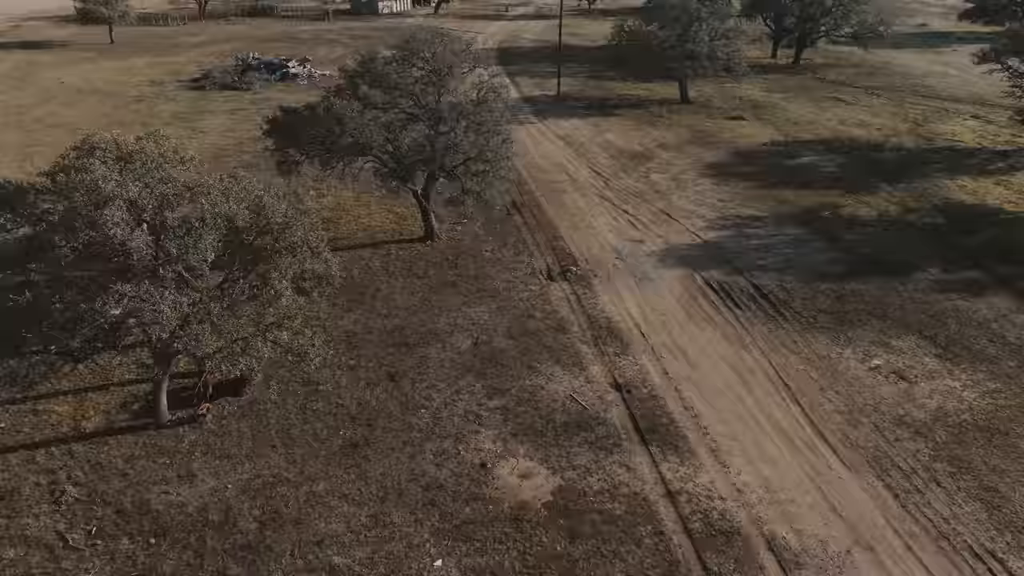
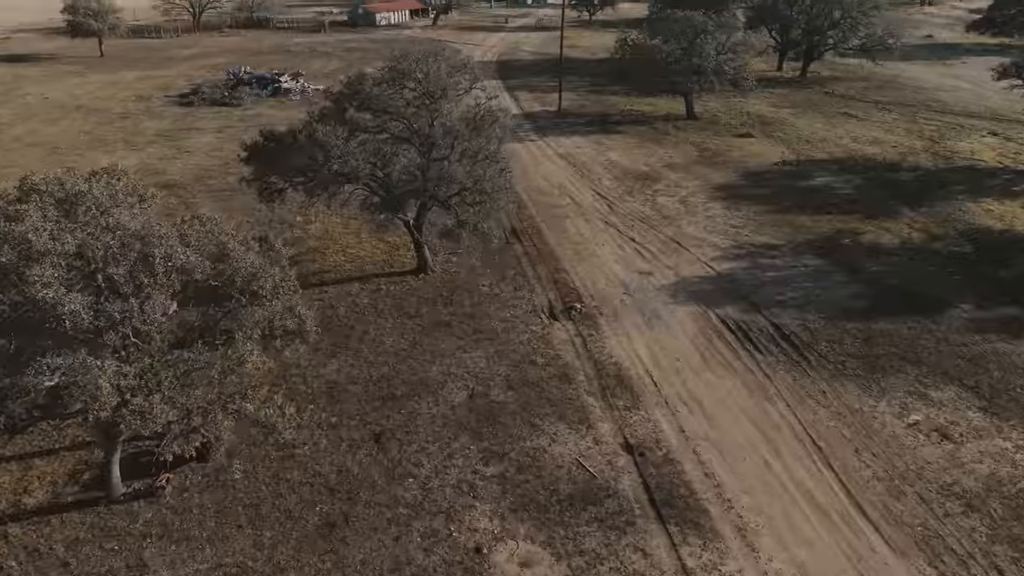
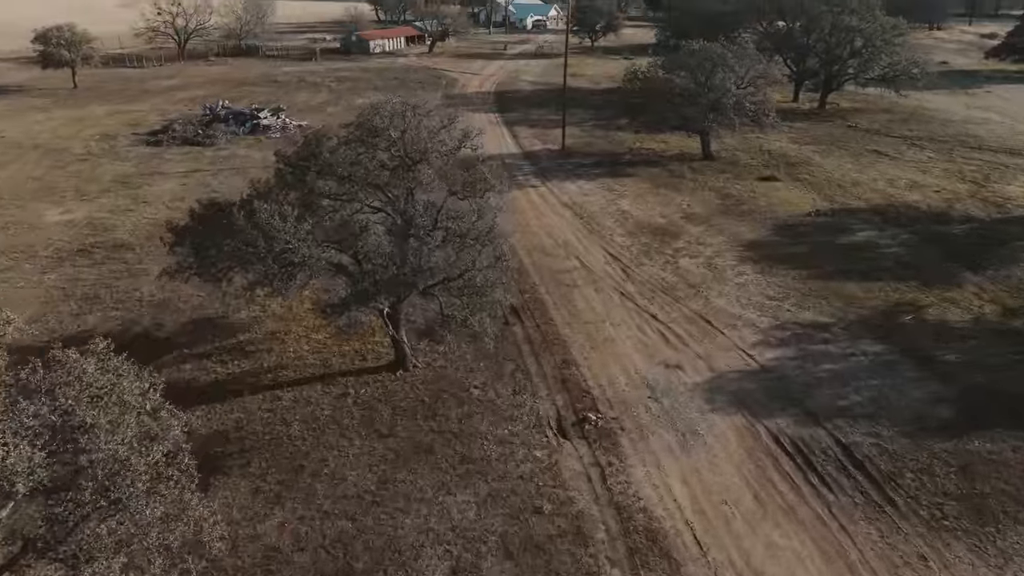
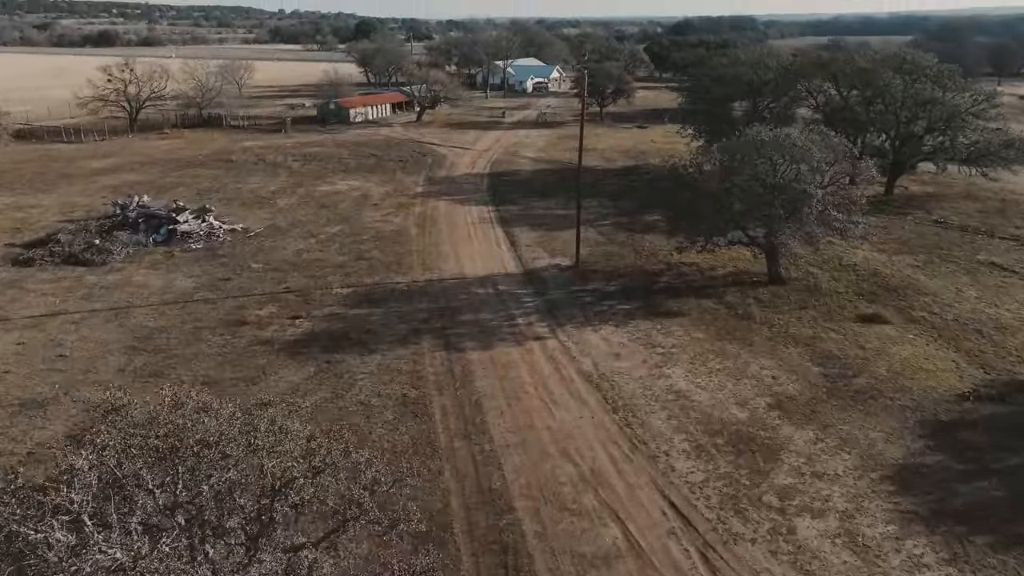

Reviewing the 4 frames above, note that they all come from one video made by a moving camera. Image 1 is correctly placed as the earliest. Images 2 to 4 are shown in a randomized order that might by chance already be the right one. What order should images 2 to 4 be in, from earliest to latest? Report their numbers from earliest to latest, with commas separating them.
2, 3, 4
